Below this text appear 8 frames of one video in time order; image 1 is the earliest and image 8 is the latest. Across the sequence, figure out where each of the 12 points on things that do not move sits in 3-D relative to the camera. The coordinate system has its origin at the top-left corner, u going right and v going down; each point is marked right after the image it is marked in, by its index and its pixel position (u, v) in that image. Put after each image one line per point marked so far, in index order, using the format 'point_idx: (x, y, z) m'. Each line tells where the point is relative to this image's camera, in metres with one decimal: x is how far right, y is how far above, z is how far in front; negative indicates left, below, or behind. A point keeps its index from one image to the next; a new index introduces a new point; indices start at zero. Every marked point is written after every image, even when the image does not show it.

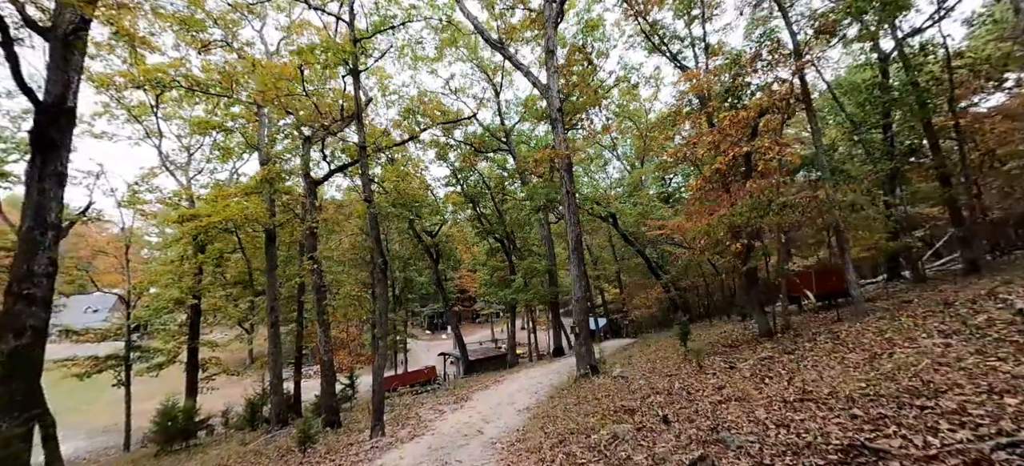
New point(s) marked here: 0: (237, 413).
0: (-7.7, -5.1, +11.9) m
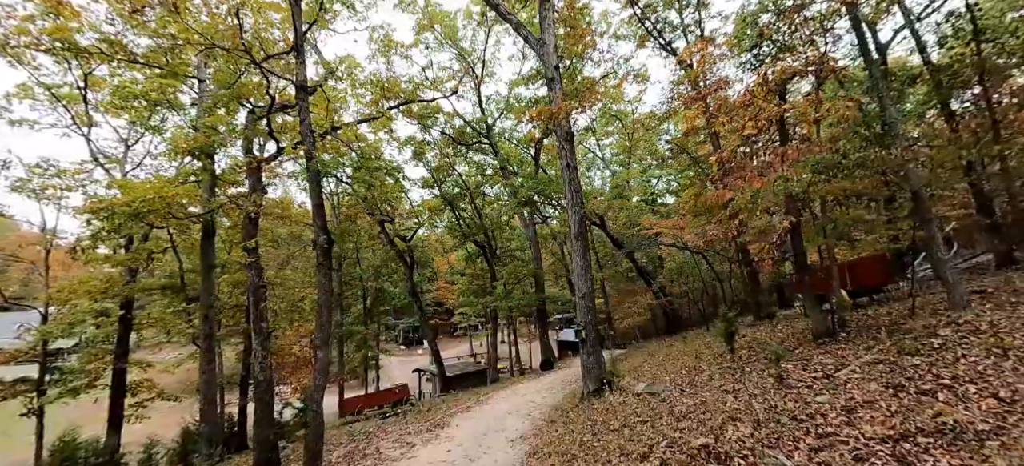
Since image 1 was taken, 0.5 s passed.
0: (-8.1, -5.0, +9.9) m
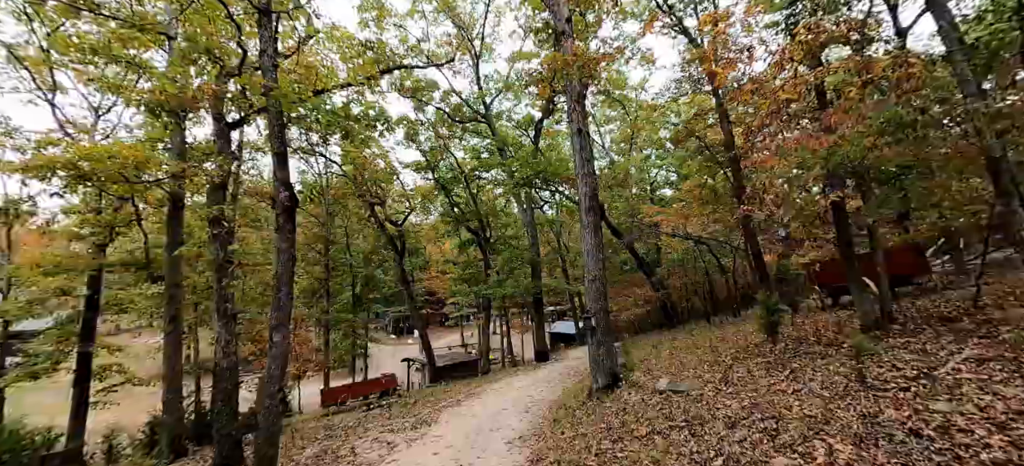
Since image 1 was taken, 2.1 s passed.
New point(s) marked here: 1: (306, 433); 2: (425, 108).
0: (-8.3, -4.4, +9.2) m
1: (-4.0, -3.9, +8.3) m
2: (-3.5, +5.0, +17.3) m
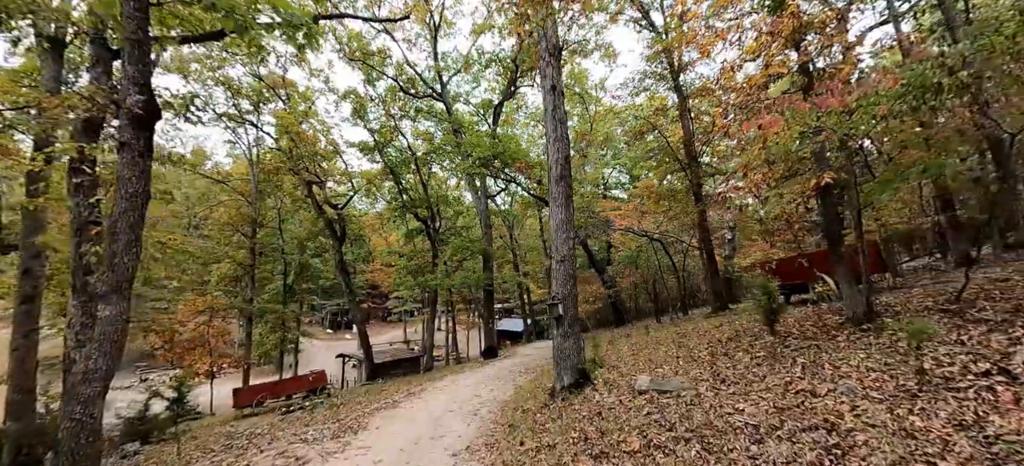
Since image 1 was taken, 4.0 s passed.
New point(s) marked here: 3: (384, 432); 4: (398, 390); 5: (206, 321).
0: (-9.3, -3.7, +7.4) m
1: (-5.0, -3.4, +7.0) m
2: (-5.1, +5.6, +16.0) m
3: (-1.9, -2.9, +6.5) m
4: (-2.6, -3.6, +9.7) m
5: (-10.3, -3.0, +14.3) m
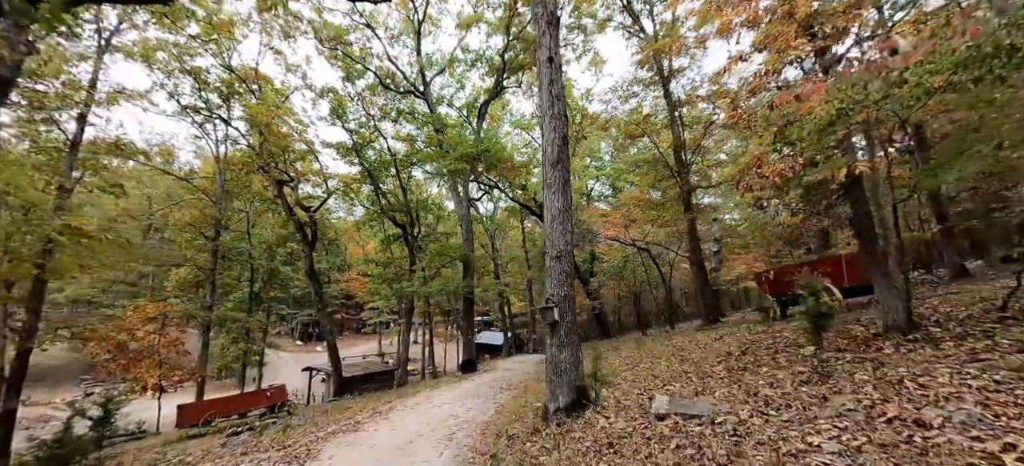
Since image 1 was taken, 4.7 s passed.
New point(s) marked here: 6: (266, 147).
0: (-9.7, -3.5, +6.2) m
1: (-5.3, -3.3, +6.1) m
2: (-5.7, +5.4, +15.3) m
3: (-2.1, -2.9, +5.7) m
4: (-3.0, -3.6, +8.8) m
5: (-11.0, -3.0, +13.1) m
6: (-8.8, +3.1, +15.0) m
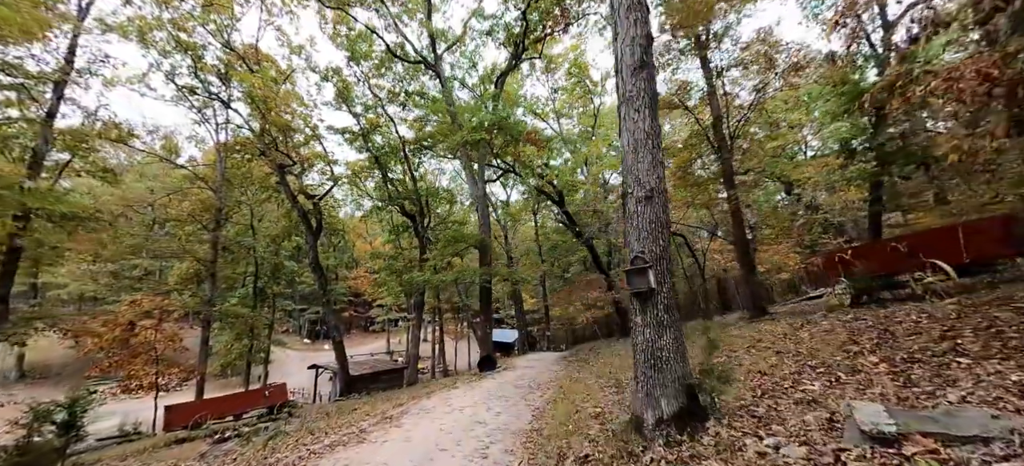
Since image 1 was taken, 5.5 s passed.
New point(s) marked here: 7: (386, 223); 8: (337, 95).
0: (-9.2, -3.2, +5.3) m
1: (-4.9, -2.9, +5.1) m
2: (-5.1, +5.8, +14.3) m
3: (-1.7, -2.5, +4.7) m
4: (-2.5, -3.2, +7.8) m
5: (-10.4, -2.7, +12.2) m
6: (-8.2, +3.4, +14.1) m
7: (-5.6, +0.4, +18.8) m
8: (-6.3, +5.0, +15.3) m
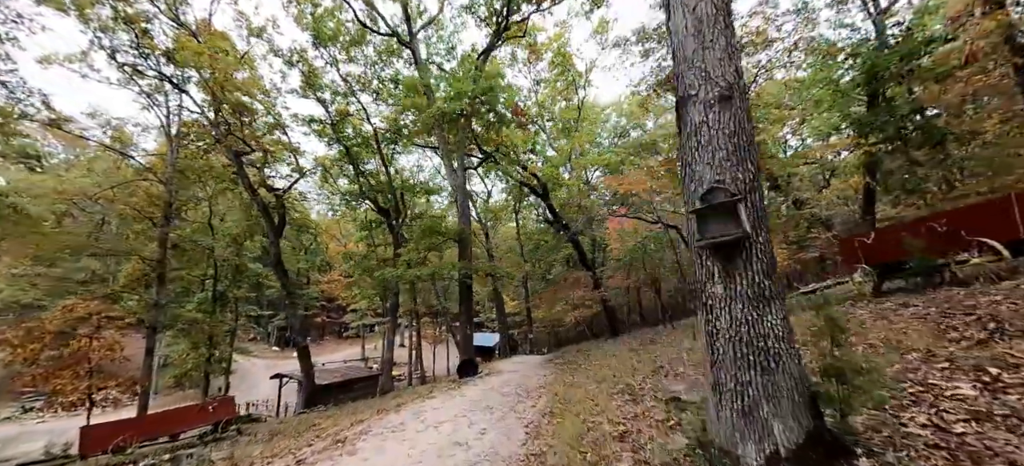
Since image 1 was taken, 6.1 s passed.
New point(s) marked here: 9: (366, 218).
0: (-9.3, -3.0, +3.9) m
1: (-5.0, -2.7, +3.9) m
2: (-5.7, +5.9, +13.2) m
3: (-1.8, -2.3, +3.7) m
4: (-2.8, -3.0, +6.8) m
5: (-10.8, -2.5, +10.8) m
6: (-8.8, +3.5, +12.9) m
7: (-6.4, +0.5, +17.6) m
8: (-7.0, +5.1, +14.1) m
9: (-5.7, +0.6, +16.7) m
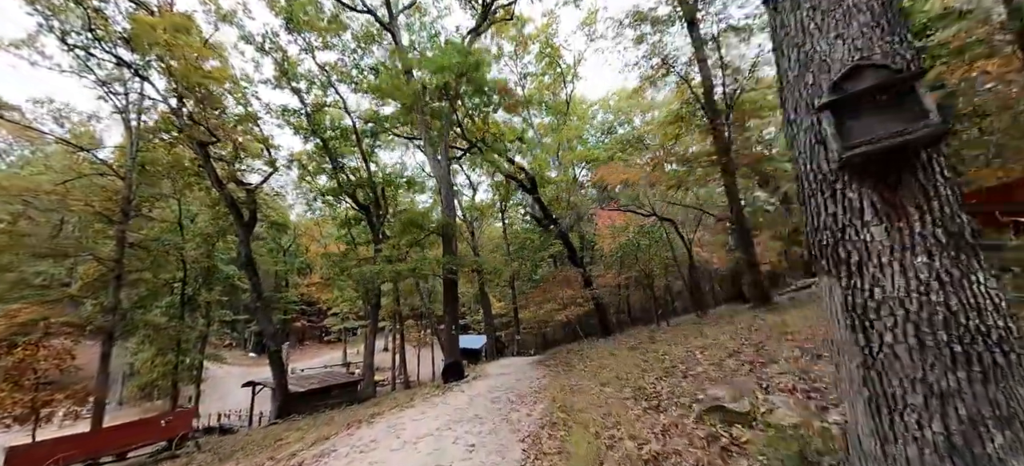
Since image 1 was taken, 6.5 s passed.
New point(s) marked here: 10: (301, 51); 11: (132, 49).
0: (-9.4, -2.9, +3.0) m
1: (-5.0, -2.6, +3.2) m
2: (-6.1, +6.0, +12.5) m
3: (-1.9, -2.1, +3.0) m
4: (-2.9, -2.9, +6.1) m
5: (-11.1, -2.5, +9.8) m
6: (-9.2, +3.6, +12.0) m
7: (-6.9, +0.5, +16.8) m
8: (-7.4, +5.2, +13.3) m
9: (-6.2, +0.6, +16.0) m
10: (-6.7, +5.8, +13.5) m
11: (-10.7, +5.1, +11.9) m
